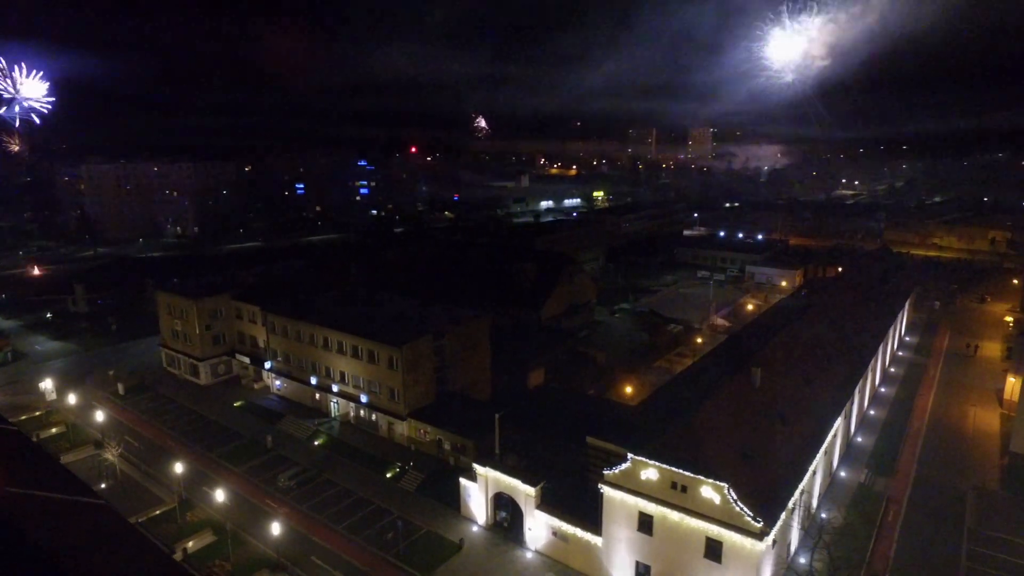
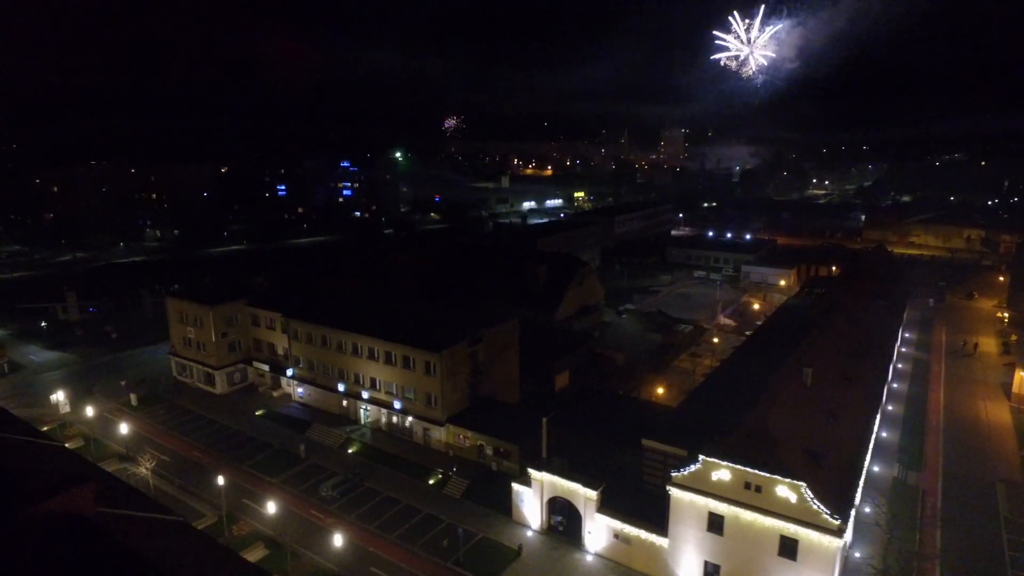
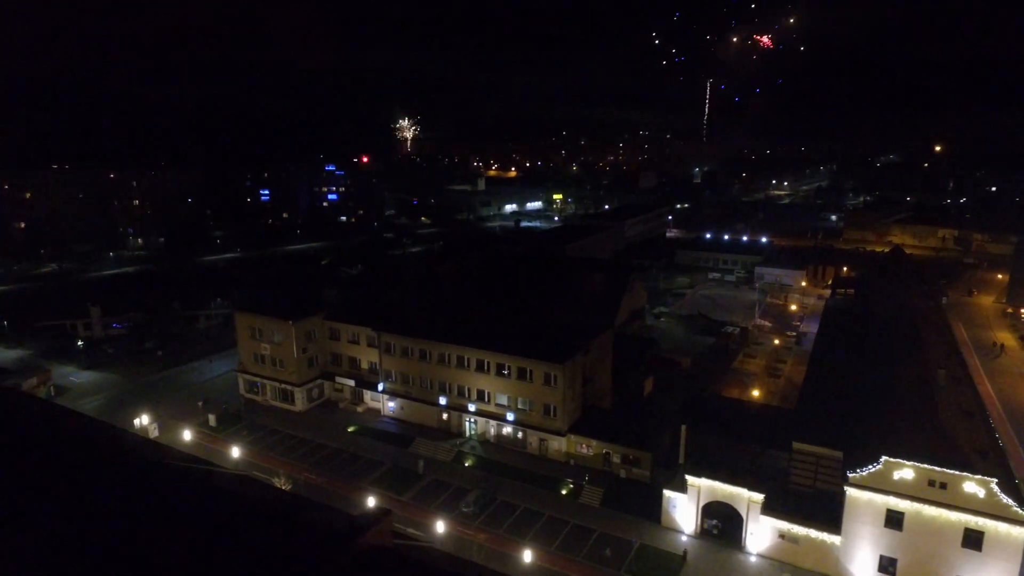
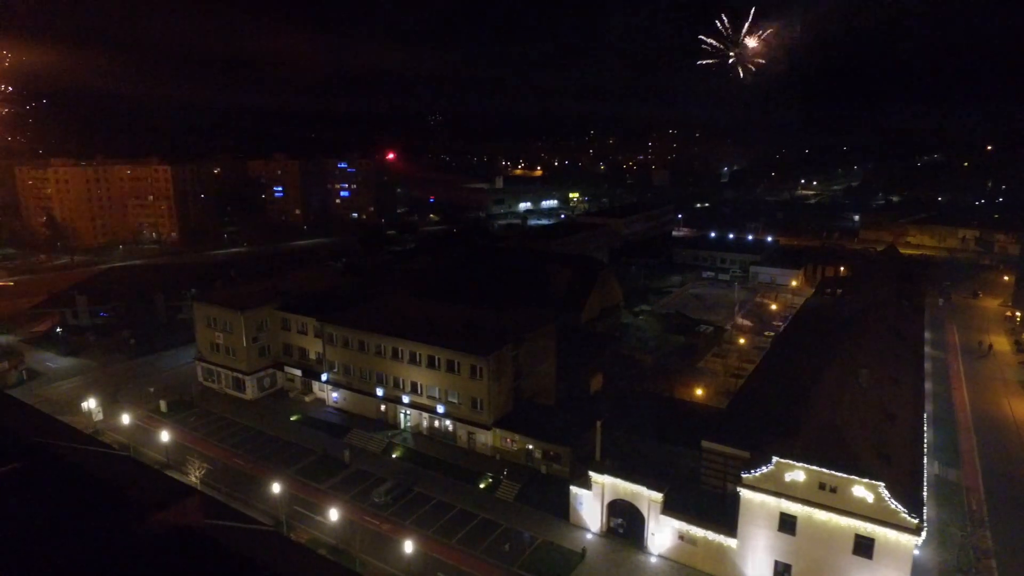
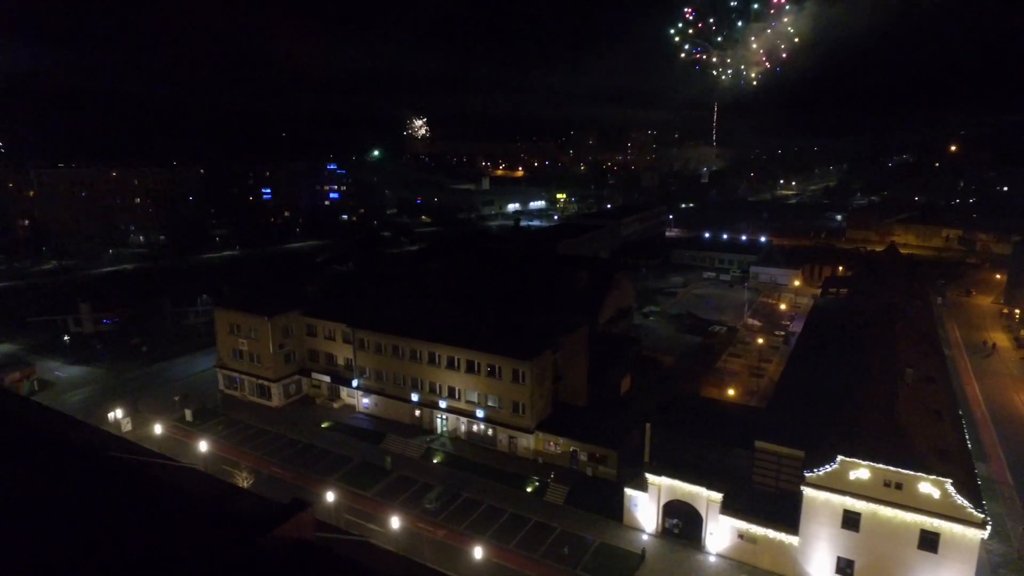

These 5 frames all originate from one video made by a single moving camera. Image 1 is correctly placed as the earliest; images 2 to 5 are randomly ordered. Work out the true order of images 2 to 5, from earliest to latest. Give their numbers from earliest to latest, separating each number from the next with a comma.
2, 4, 5, 3
